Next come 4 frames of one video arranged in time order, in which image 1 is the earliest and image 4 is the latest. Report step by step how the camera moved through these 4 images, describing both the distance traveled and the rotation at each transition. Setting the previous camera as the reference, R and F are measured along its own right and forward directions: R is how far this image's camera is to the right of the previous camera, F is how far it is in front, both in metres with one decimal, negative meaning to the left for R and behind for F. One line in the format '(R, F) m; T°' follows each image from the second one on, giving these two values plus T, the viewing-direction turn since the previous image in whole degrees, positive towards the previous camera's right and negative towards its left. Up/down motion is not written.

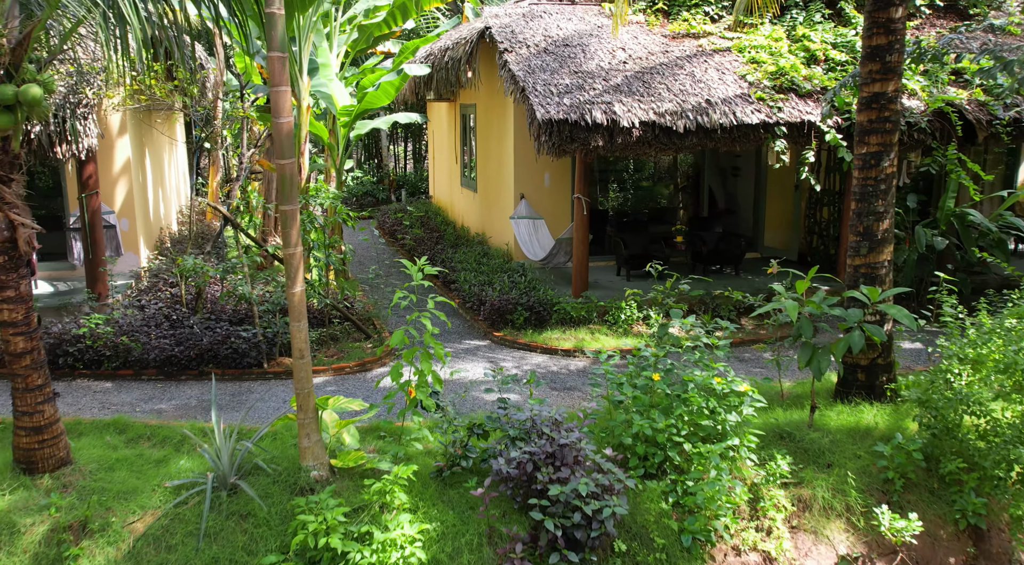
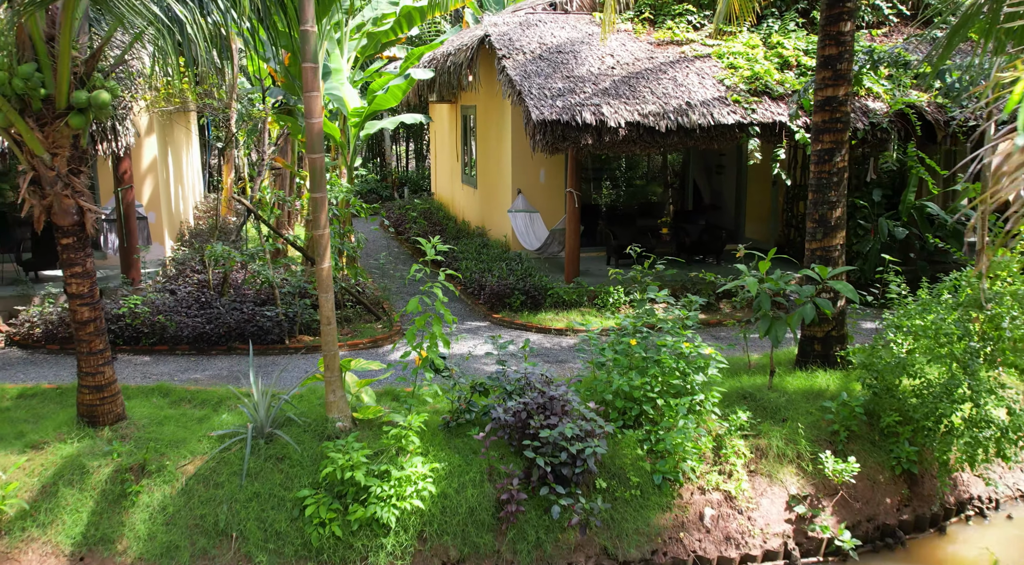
(0.0, -0.7) m; 0°
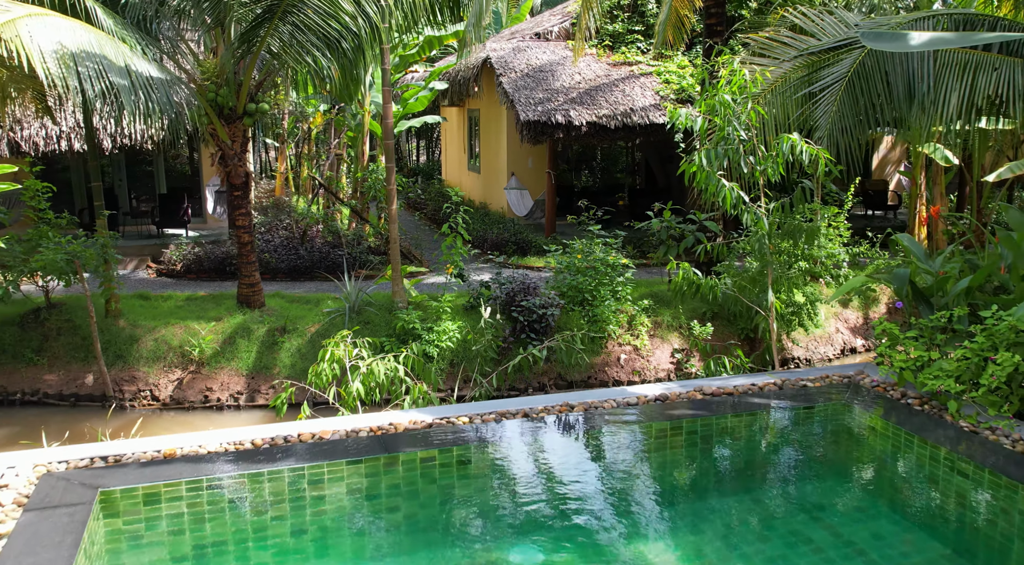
(+0.1, -3.2) m; 0°
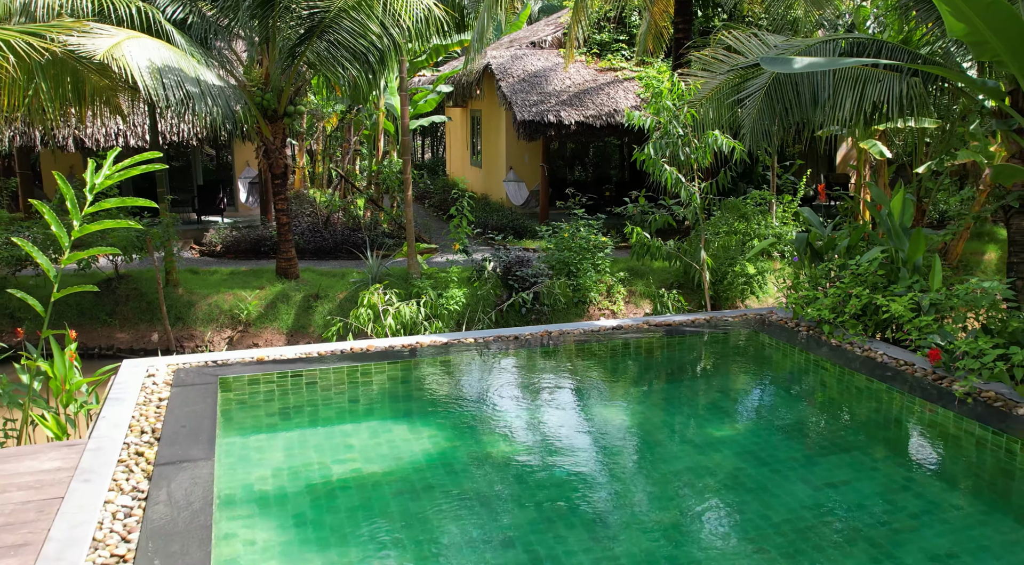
(+0.1, -1.5) m; 0°
